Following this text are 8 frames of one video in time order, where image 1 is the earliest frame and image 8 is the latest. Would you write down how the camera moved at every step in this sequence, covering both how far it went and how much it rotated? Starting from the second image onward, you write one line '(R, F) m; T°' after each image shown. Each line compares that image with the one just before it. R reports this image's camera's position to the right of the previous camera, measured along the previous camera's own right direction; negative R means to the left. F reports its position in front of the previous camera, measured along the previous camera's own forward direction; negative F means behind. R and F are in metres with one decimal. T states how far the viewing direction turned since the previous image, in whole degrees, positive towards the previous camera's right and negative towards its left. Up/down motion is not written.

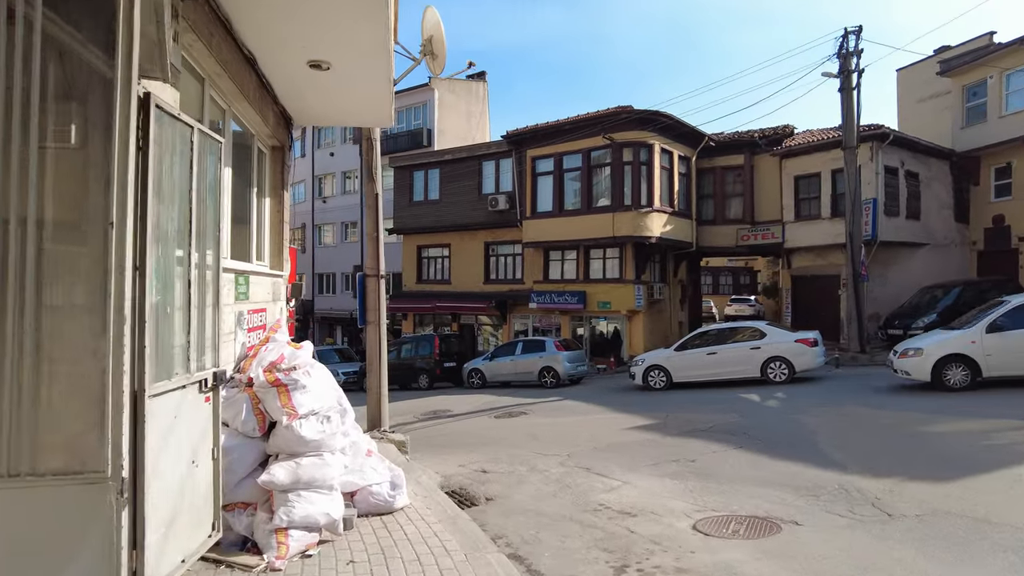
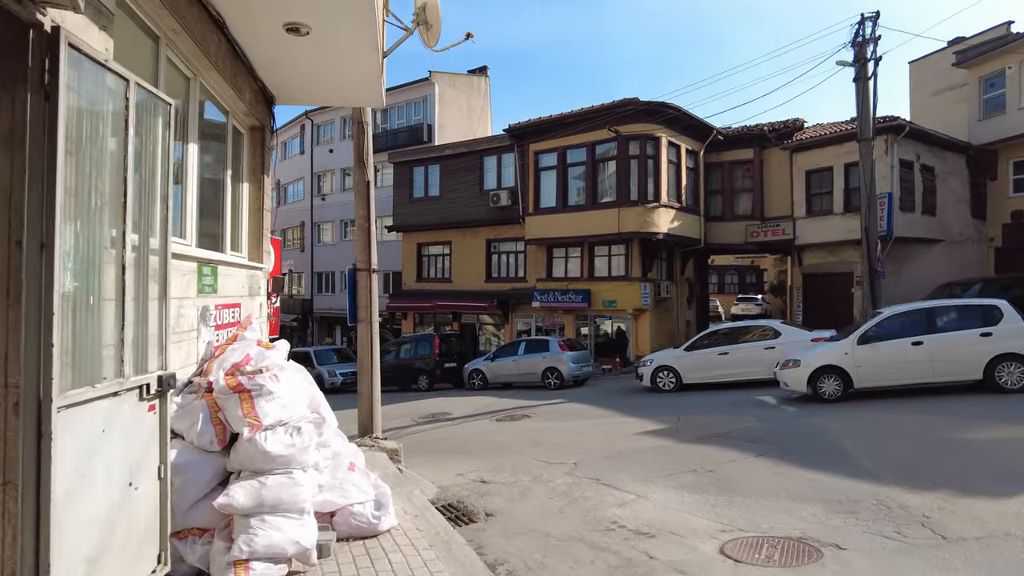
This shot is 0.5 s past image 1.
(0.0, +0.7) m; 0°
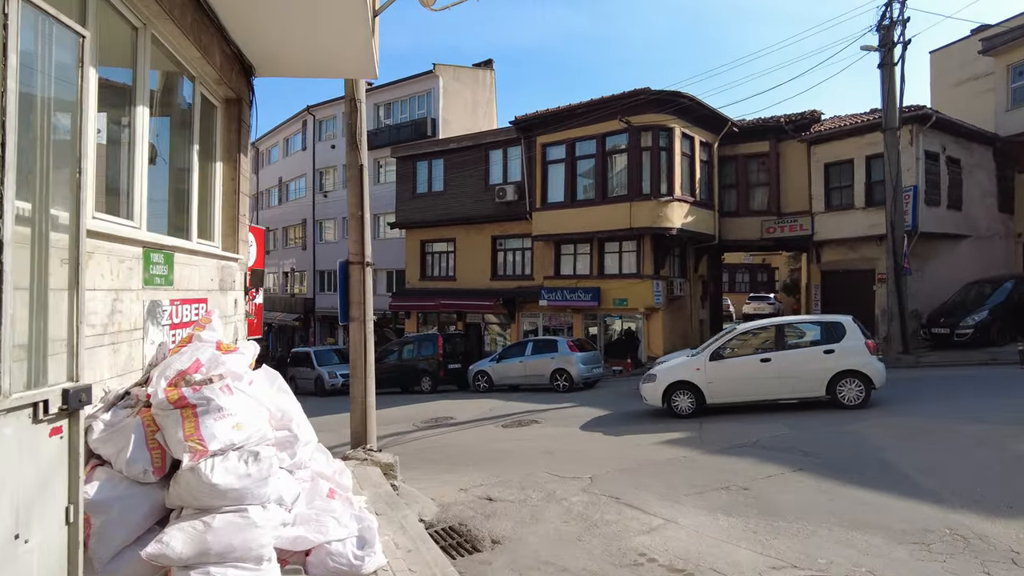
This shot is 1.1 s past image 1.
(0.0, +0.9) m; 0°
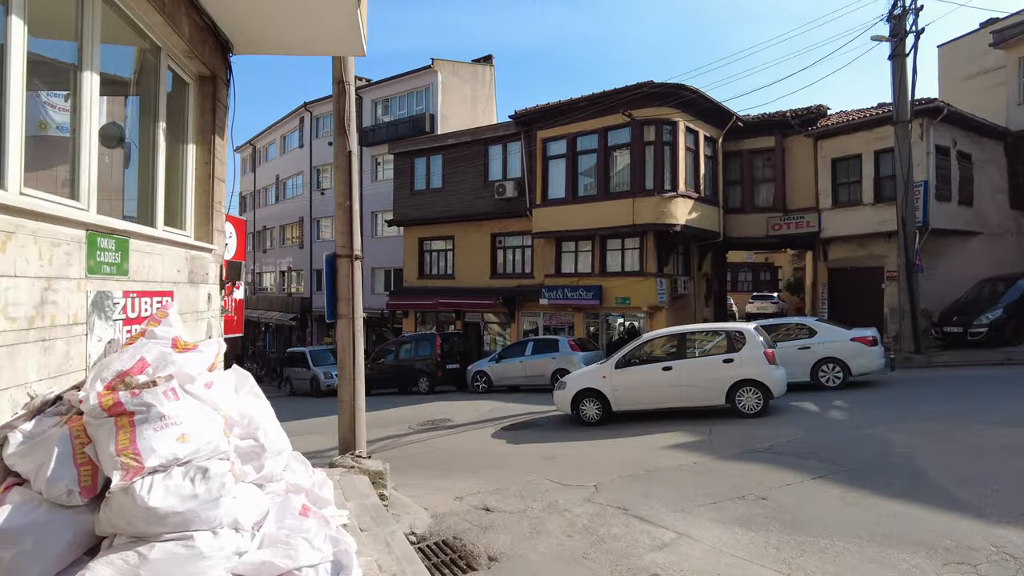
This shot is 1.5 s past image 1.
(0.0, +0.5) m; 0°
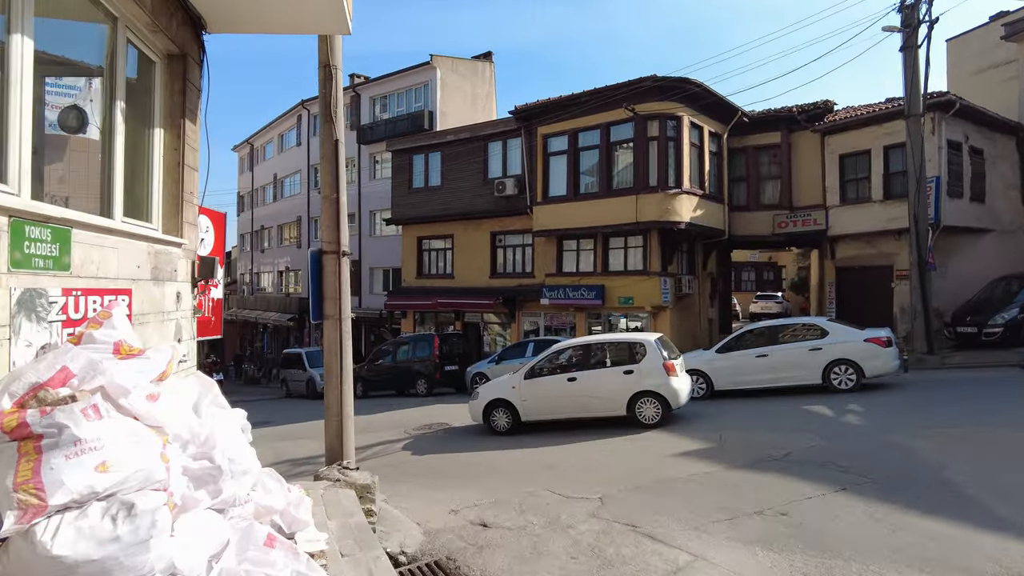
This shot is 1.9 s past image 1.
(0.0, +0.5) m; 0°
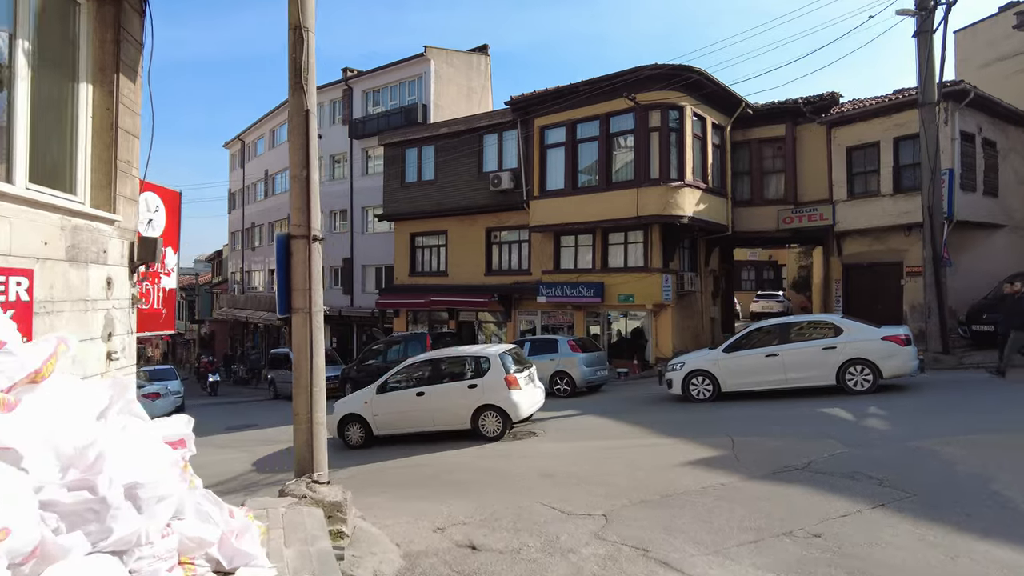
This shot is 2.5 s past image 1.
(0.0, +0.8) m; 0°
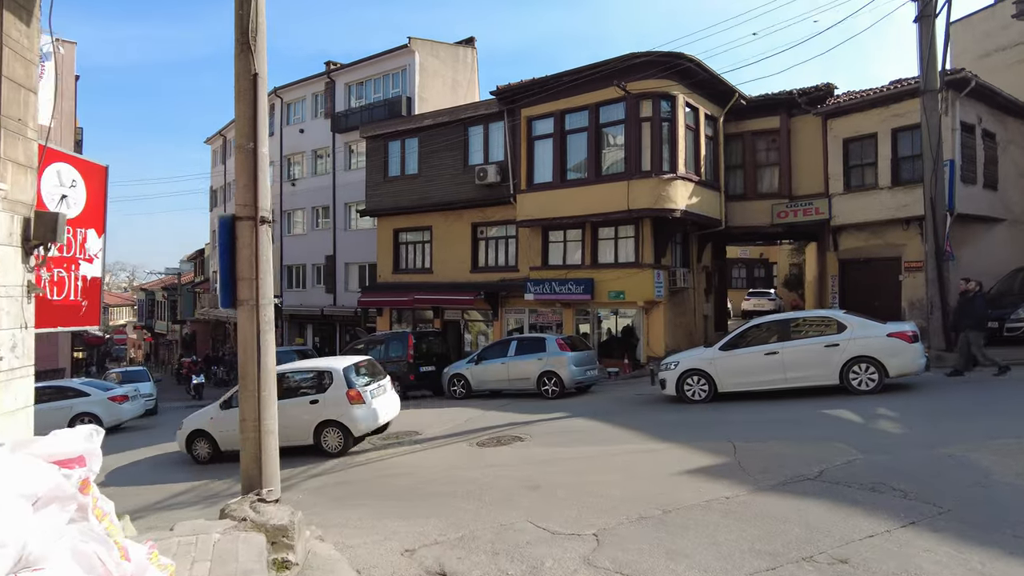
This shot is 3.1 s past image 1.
(+0.1, +0.8) m; +1°
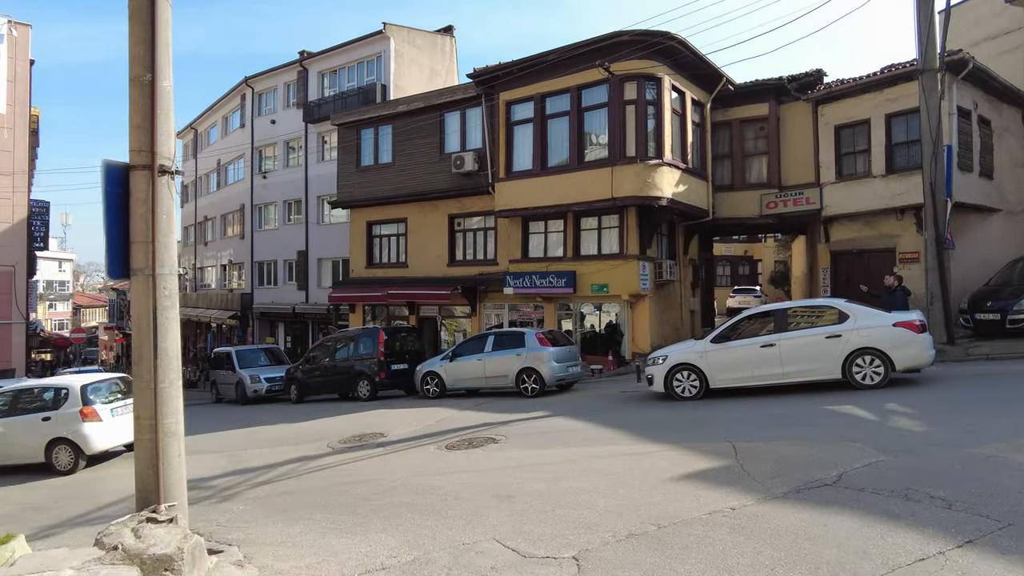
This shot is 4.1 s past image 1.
(+0.1, +1.0) m; +1°
